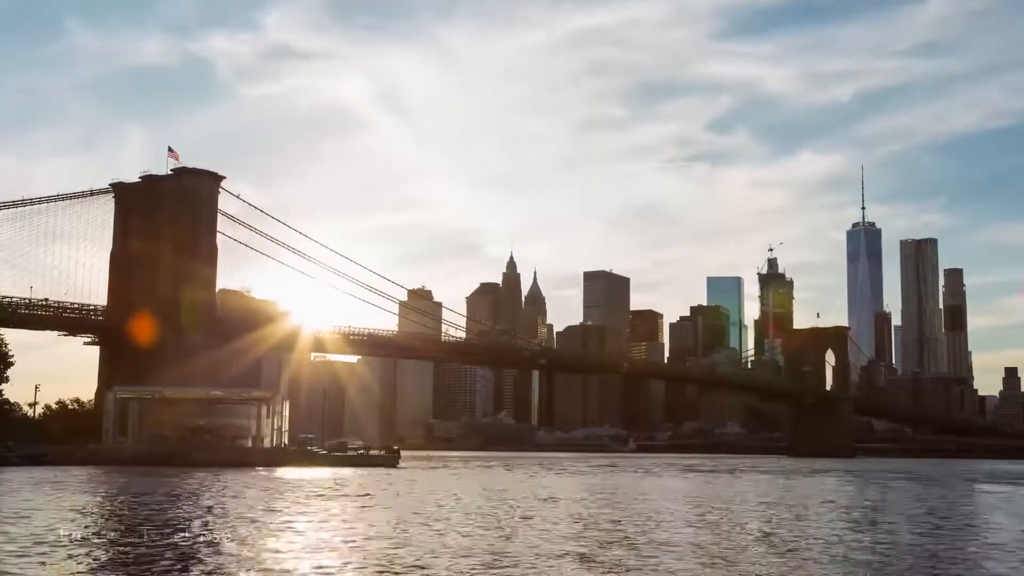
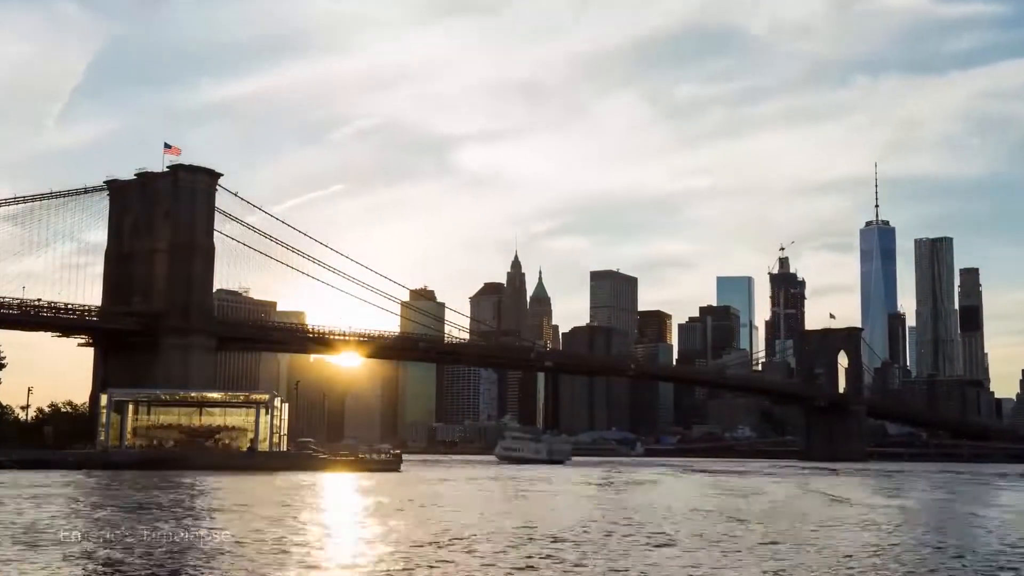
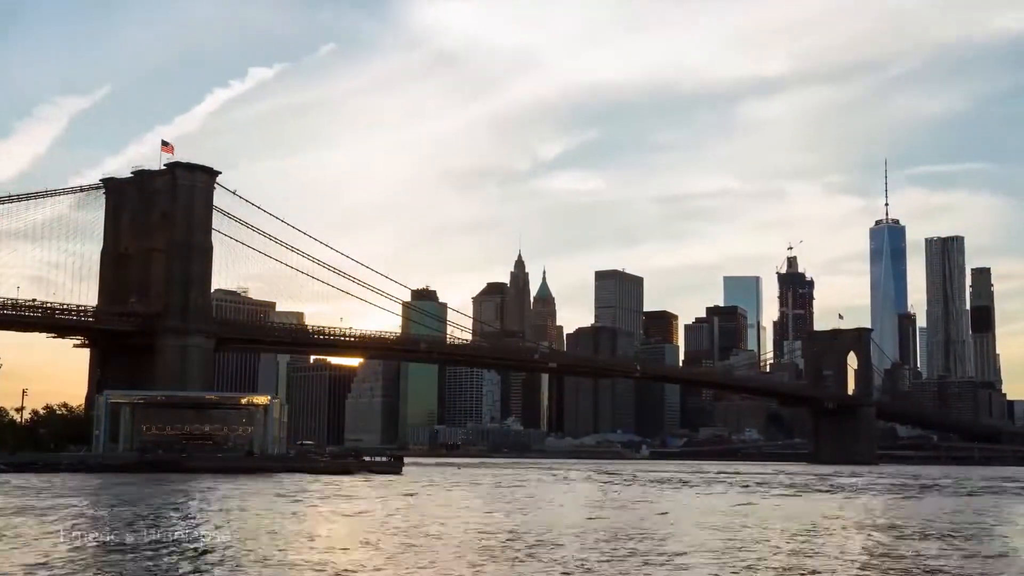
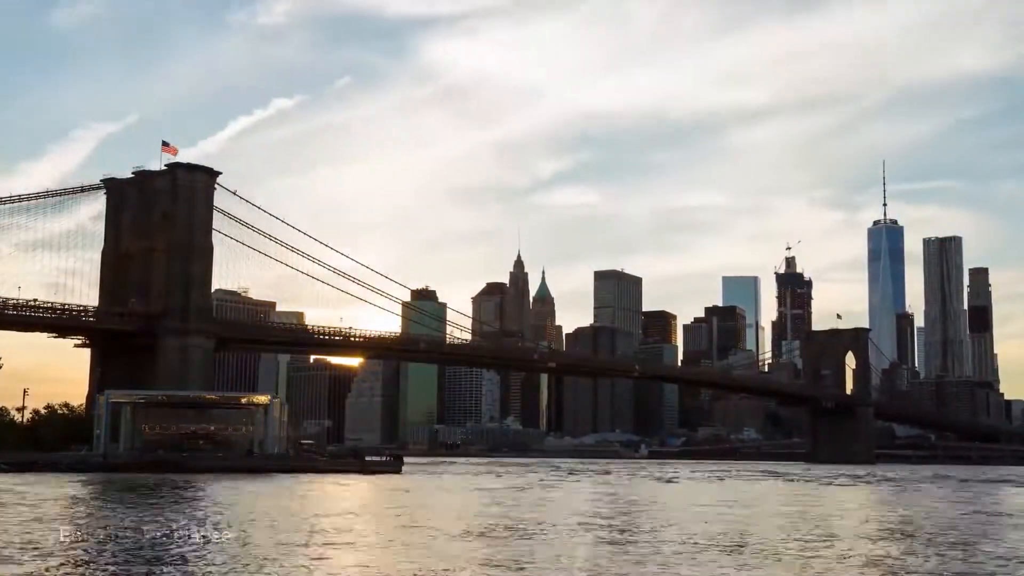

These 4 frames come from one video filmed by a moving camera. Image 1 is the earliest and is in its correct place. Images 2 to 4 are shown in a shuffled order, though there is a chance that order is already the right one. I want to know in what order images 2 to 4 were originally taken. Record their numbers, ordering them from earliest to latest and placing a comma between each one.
2, 4, 3
